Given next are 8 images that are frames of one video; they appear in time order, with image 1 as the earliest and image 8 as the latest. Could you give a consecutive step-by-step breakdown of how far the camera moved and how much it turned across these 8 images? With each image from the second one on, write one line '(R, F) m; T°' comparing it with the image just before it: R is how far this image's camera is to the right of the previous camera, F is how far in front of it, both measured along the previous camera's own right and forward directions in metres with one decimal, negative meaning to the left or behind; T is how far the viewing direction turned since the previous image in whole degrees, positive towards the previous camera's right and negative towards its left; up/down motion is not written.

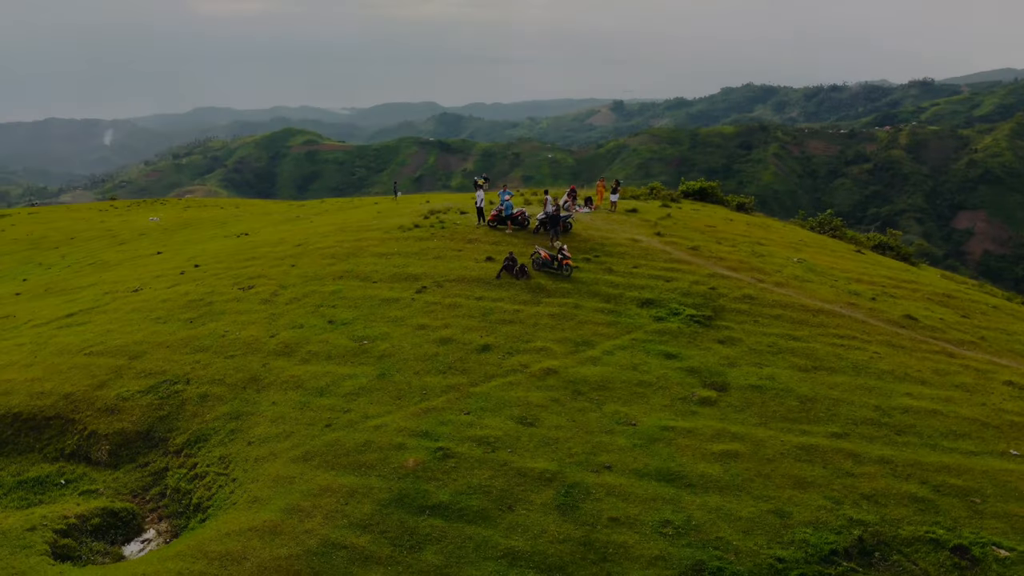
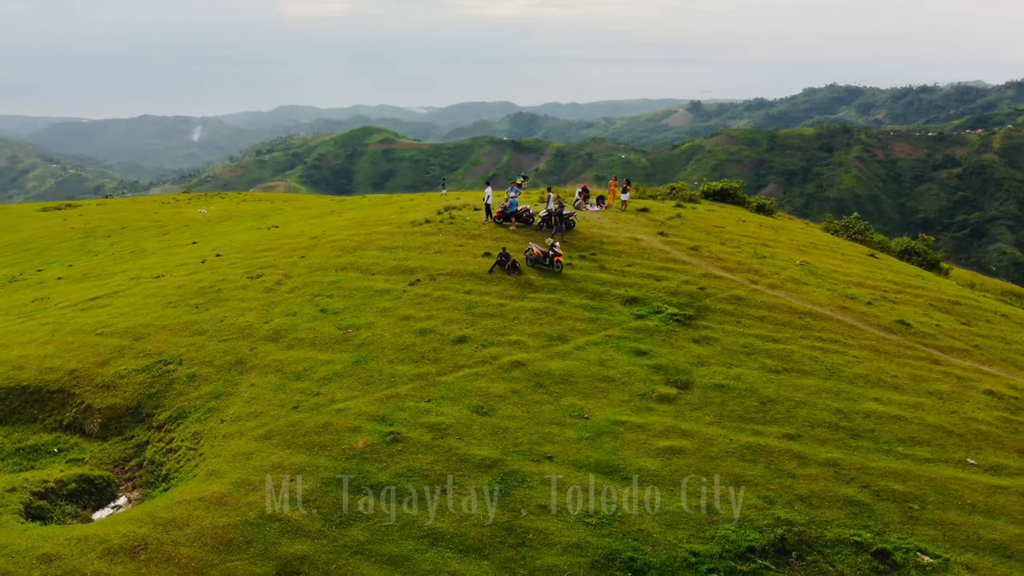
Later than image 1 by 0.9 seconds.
(+3.0, -0.4) m; -5°
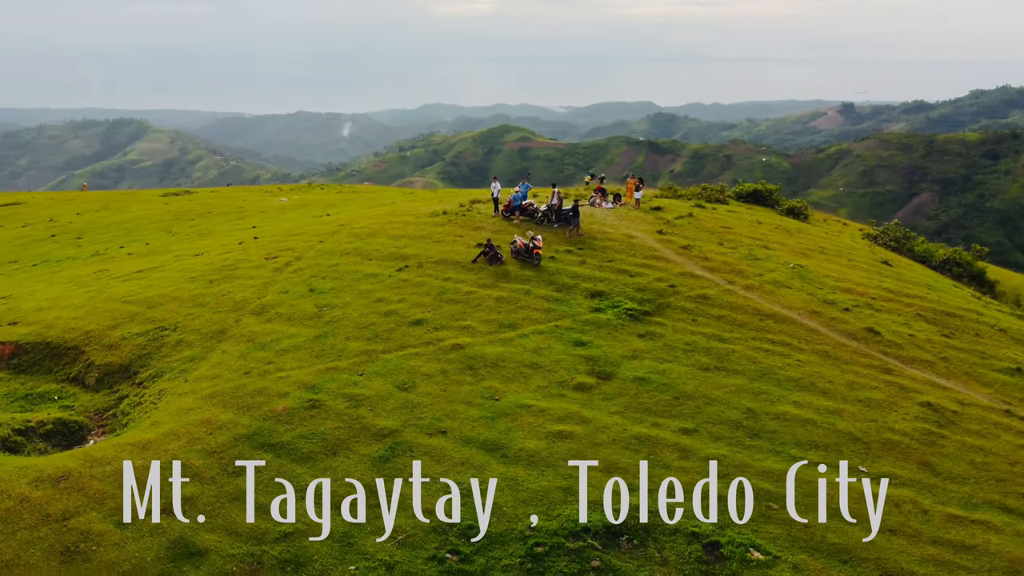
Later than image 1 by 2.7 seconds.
(+5.9, -0.7) m; -9°
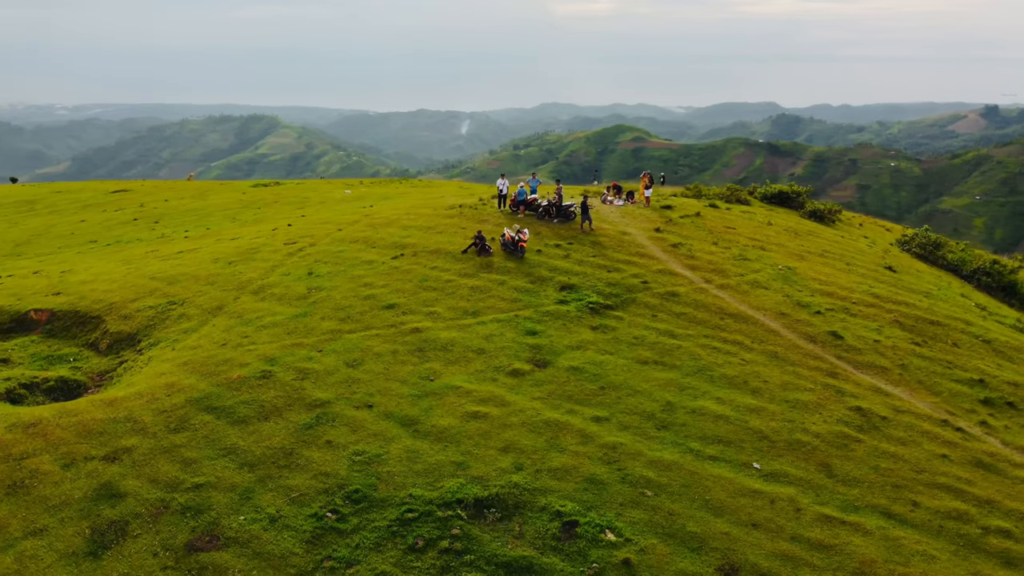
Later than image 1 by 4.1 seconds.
(+5.0, -0.7) m; -8°
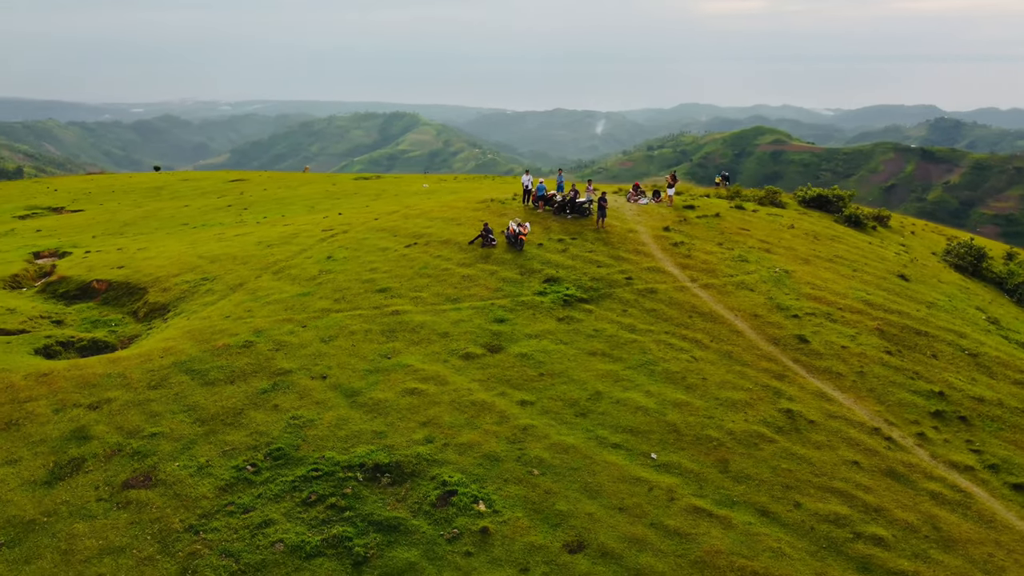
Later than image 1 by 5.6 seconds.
(+5.3, -0.7) m; -9°
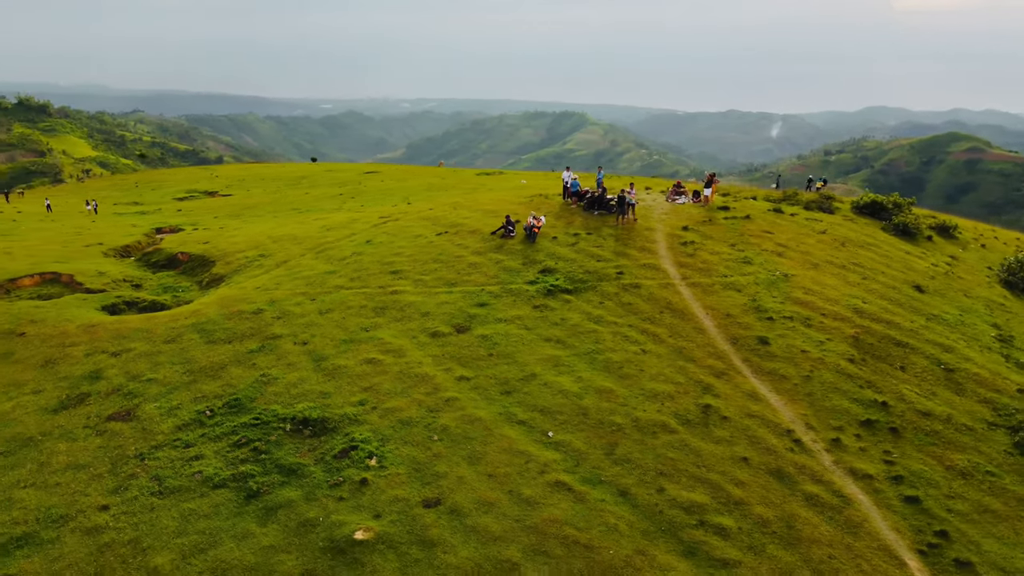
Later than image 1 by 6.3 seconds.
(+6.4, -1.0) m; -11°
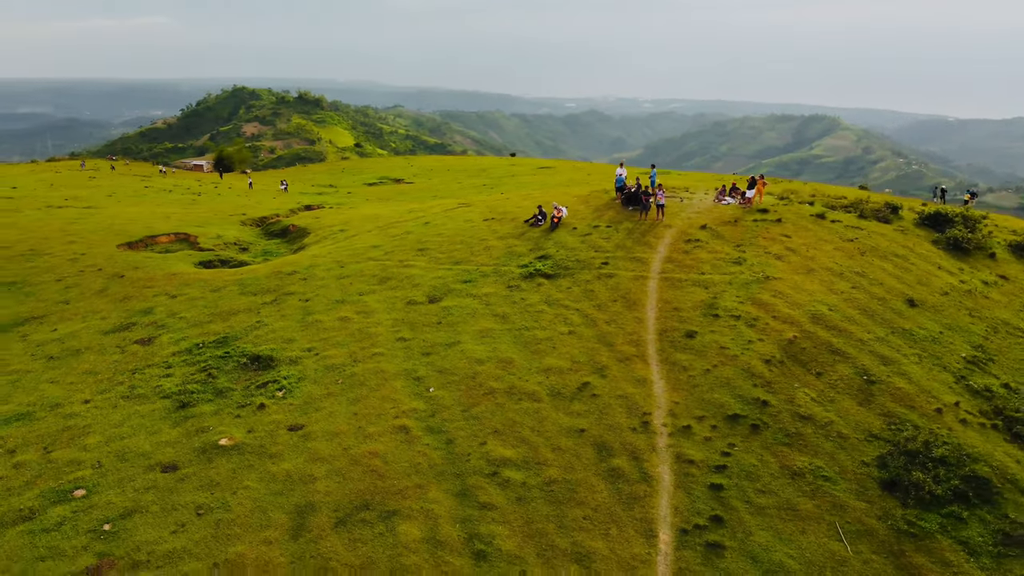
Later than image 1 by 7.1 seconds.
(+9.5, -1.2) m; -16°
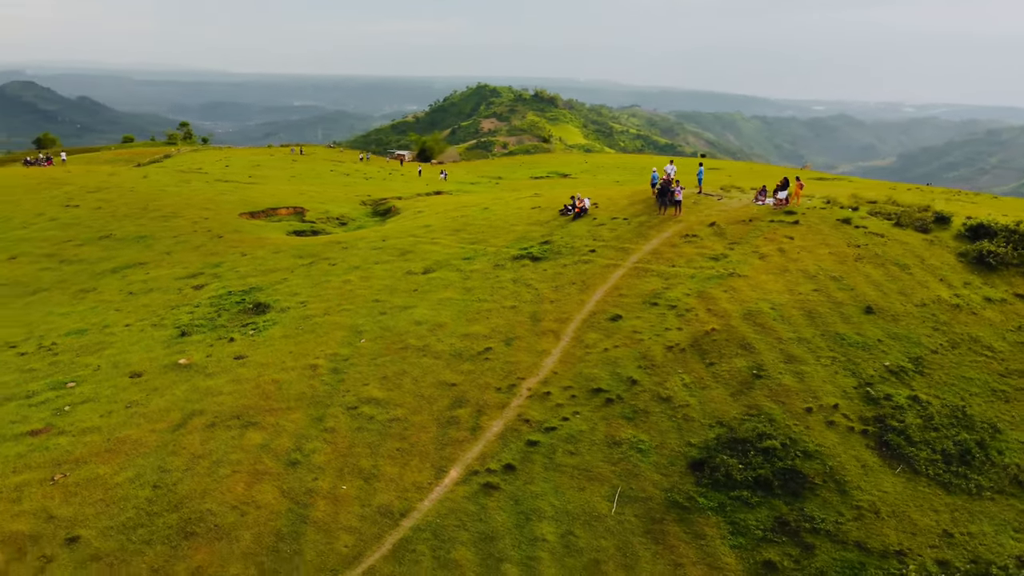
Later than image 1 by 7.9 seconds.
(+9.8, -1.5) m; -16°
